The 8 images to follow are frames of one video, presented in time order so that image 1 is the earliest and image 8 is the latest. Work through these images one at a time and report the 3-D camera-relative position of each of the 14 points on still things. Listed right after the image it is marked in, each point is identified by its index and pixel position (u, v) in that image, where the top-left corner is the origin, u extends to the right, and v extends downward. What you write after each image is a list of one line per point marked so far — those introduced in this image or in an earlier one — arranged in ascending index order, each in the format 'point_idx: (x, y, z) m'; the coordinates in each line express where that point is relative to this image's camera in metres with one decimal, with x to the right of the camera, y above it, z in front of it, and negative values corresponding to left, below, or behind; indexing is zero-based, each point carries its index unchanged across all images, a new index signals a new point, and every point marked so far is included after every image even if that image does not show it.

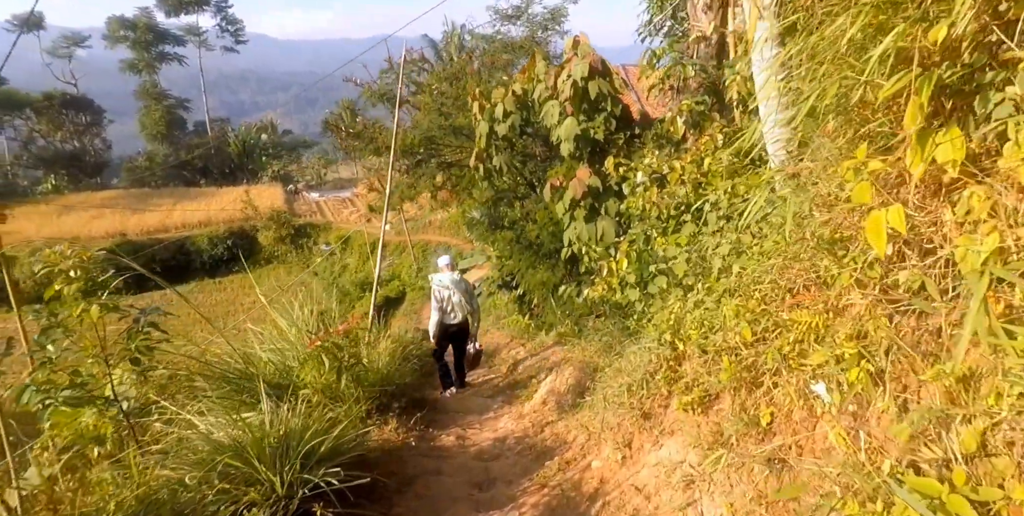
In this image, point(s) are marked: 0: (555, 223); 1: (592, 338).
0: (+0.4, +0.4, +7.4) m
1: (+0.6, -0.6, +5.6) m
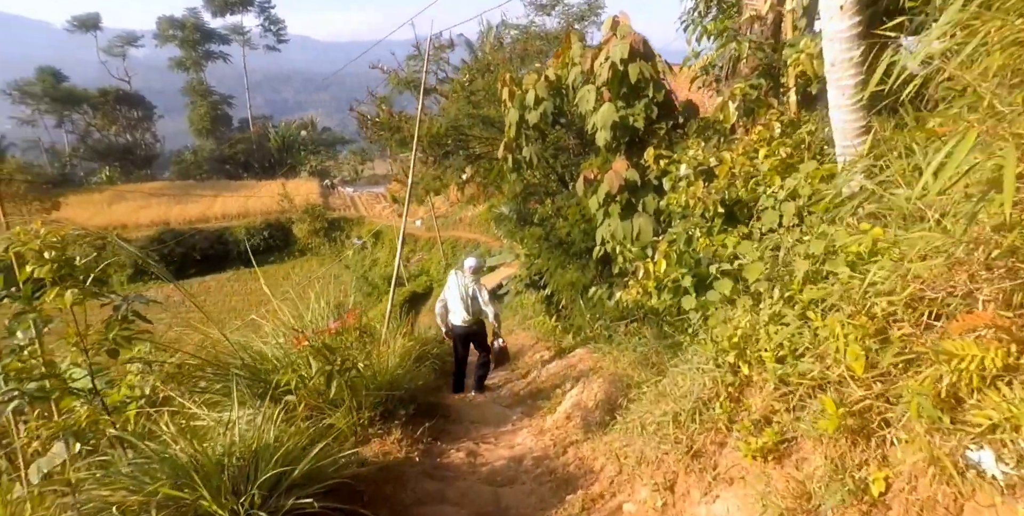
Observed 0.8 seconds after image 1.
0: (+0.7, +0.4, +6.9) m
1: (+0.8, -0.6, +5.1) m
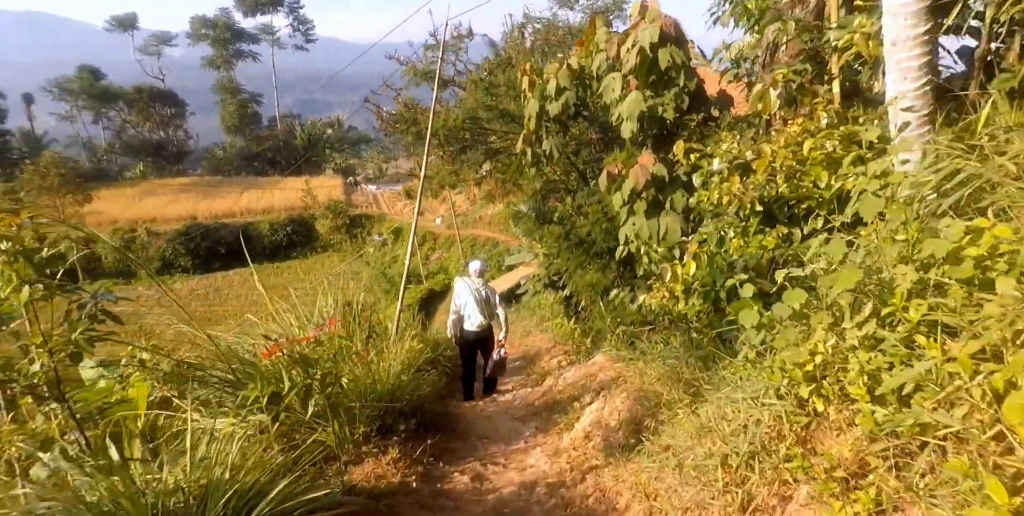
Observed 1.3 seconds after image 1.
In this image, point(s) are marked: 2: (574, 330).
0: (+0.9, +0.4, +6.6) m
1: (+0.9, -0.6, +4.7) m
2: (+0.7, -0.8, +7.6) m
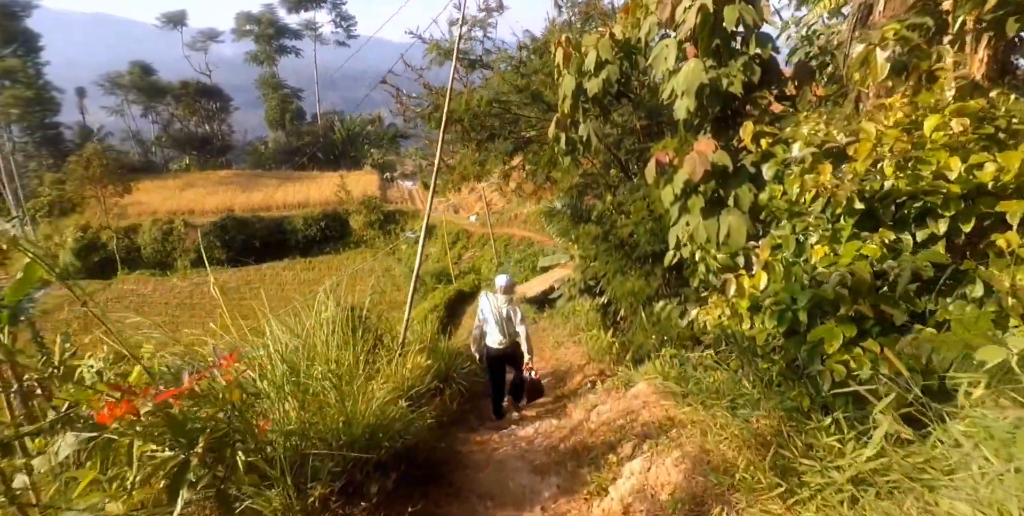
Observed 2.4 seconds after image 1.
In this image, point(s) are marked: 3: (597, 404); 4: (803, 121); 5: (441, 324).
0: (+1.1, +0.3, +5.7) m
1: (+1.0, -0.7, +3.9) m
2: (+0.9, -0.8, +6.8) m
3: (+0.5, -0.9, +4.6) m
4: (+1.5, +0.7, +3.6) m
5: (-1.0, -1.0, +10.3) m
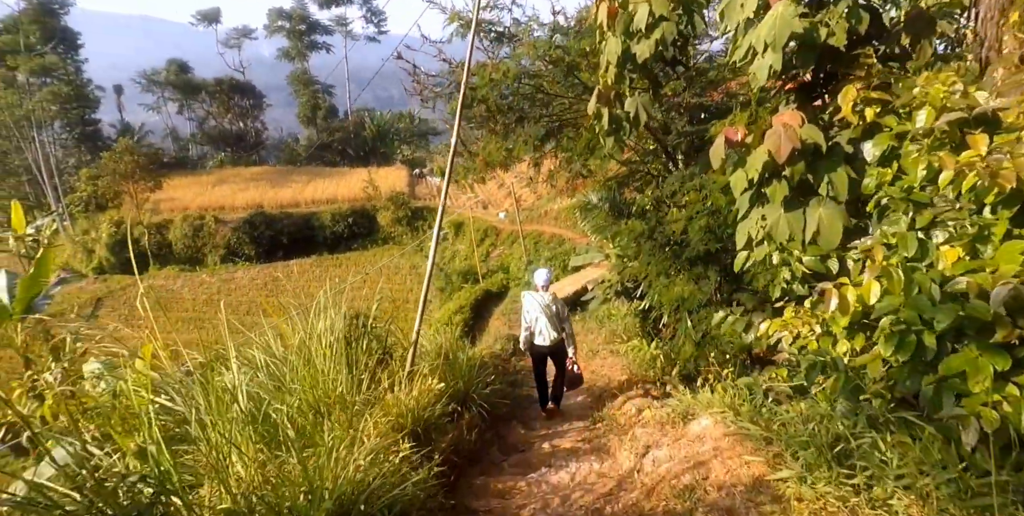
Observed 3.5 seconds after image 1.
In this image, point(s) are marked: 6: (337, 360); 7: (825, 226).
0: (+1.3, +0.3, +4.8) m
1: (+1.1, -0.7, +3.0) m
2: (+1.2, -0.8, +5.9) m
3: (+0.7, -1.0, +3.8) m
4: (+1.6, +0.7, +2.8) m
5: (-0.6, -0.9, +9.6) m
6: (-0.9, -0.5, +3.5) m
7: (+1.3, +0.1, +3.0) m
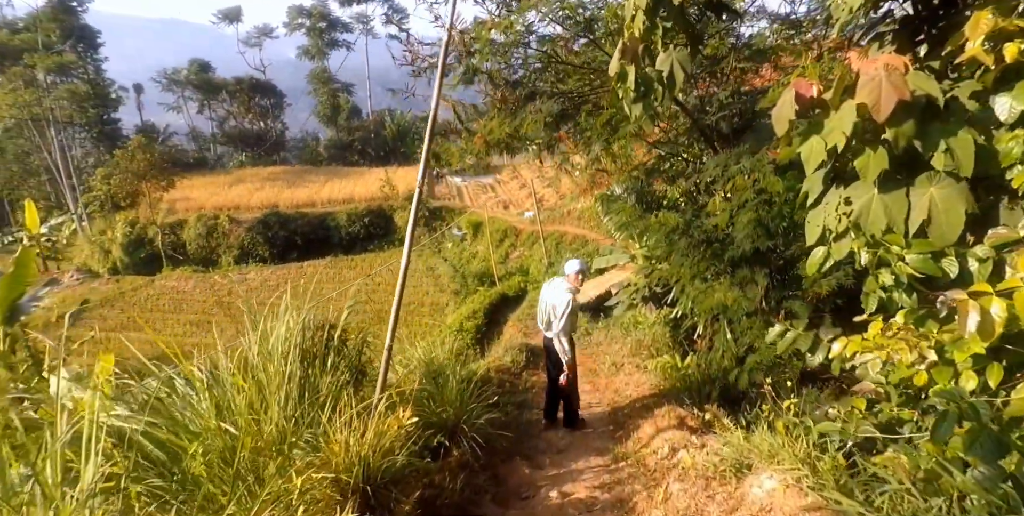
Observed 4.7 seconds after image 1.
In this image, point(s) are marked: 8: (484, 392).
0: (+1.4, +0.3, +3.9) m
1: (+1.1, -0.7, +2.1) m
2: (+1.2, -0.8, +5.0) m
3: (+0.7, -0.9, +3.0) m
4: (+1.6, +0.7, +1.9) m
5: (-0.4, -0.9, +8.7) m
6: (-0.9, -0.5, +2.7) m
7: (+1.3, +0.1, +2.1) m
8: (-0.2, -0.8, +4.3) m
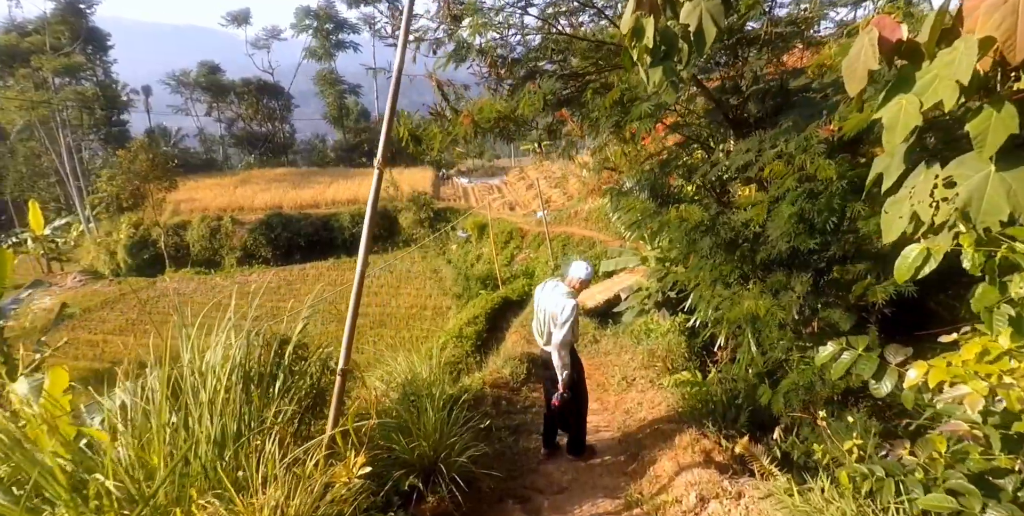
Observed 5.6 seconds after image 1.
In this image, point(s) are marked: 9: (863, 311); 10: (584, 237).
0: (+1.3, +0.3, +3.3) m
1: (+1.0, -0.7, +1.5) m
2: (+1.2, -0.8, +4.4) m
3: (+0.7, -1.0, +2.3) m
4: (+1.5, +0.7, +1.2) m
5: (-0.4, -1.0, +8.1) m
6: (-0.9, -0.5, +2.1) m
7: (+1.2, +0.1, +1.4) m
8: (-0.2, -0.8, +3.6) m
9: (+1.9, -0.3, +3.9) m
10: (+1.4, +0.4, +13.9) m
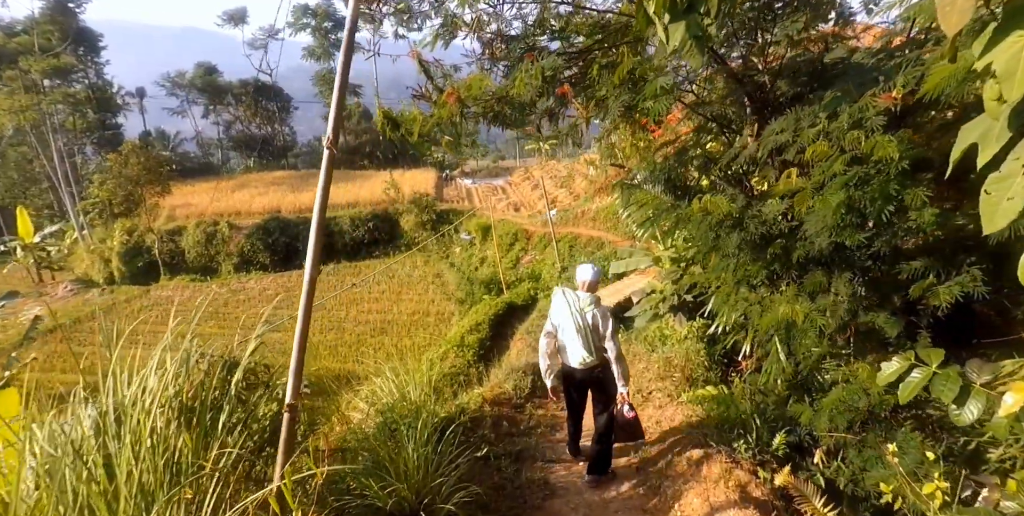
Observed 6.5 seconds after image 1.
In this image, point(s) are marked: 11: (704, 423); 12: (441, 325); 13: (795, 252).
0: (+1.3, +0.3, +2.8) m
1: (+1.0, -0.7, +1.0) m
2: (+1.2, -0.8, +3.9) m
3: (+0.6, -0.9, +1.8) m
4: (+1.5, +0.7, +0.7) m
5: (-0.4, -1.0, +7.6) m
6: (-1.0, -0.5, +1.6) m
7: (+1.2, +0.2, +0.9) m
8: (-0.2, -0.8, +3.1) m
9: (+1.9, -0.3, +3.4) m
10: (+1.5, +0.4, +13.4) m
11: (+1.1, -1.0, +3.9) m
12: (-1.2, -1.0, +11.4) m
13: (+1.2, 0.0, +3.1) m
